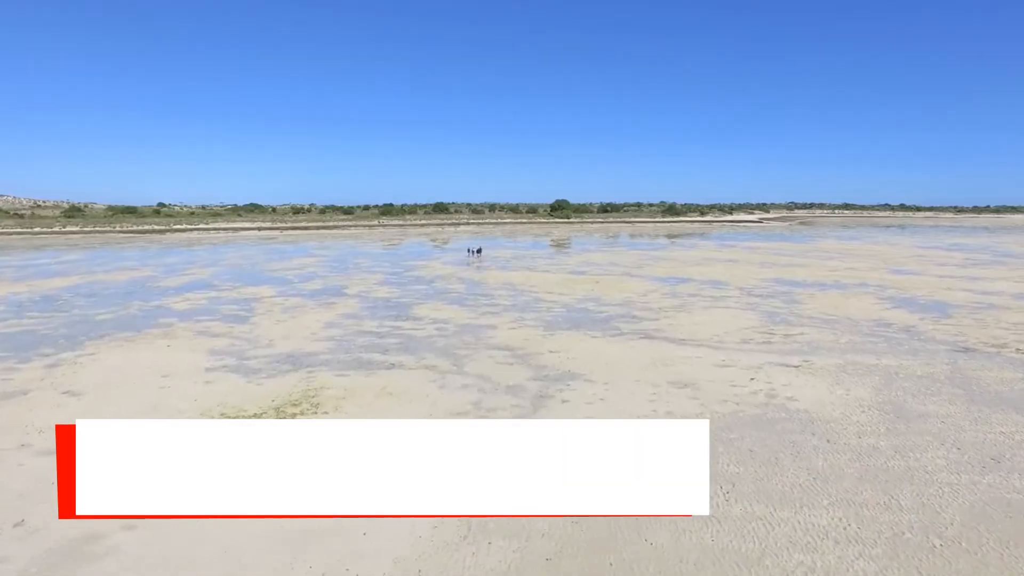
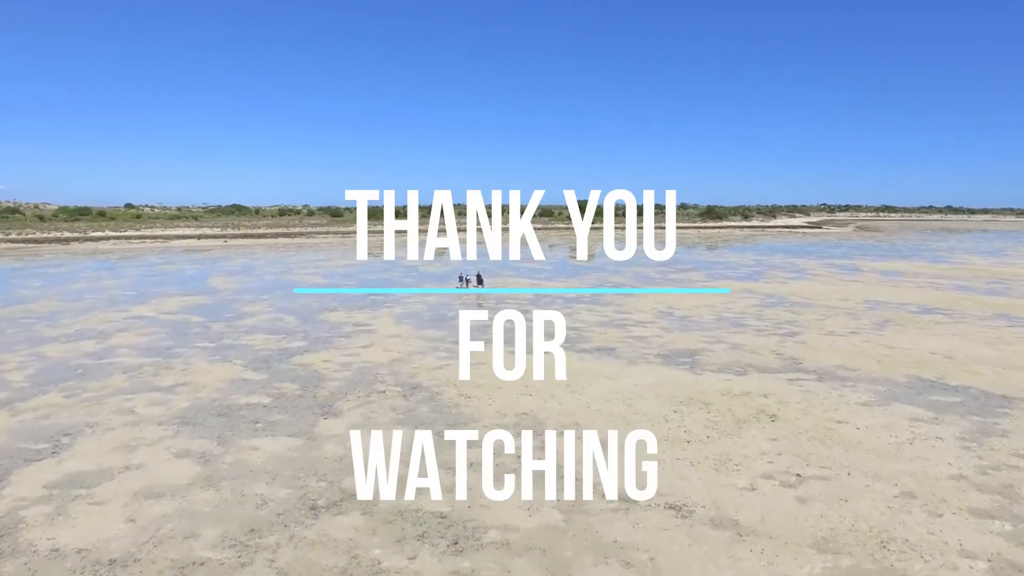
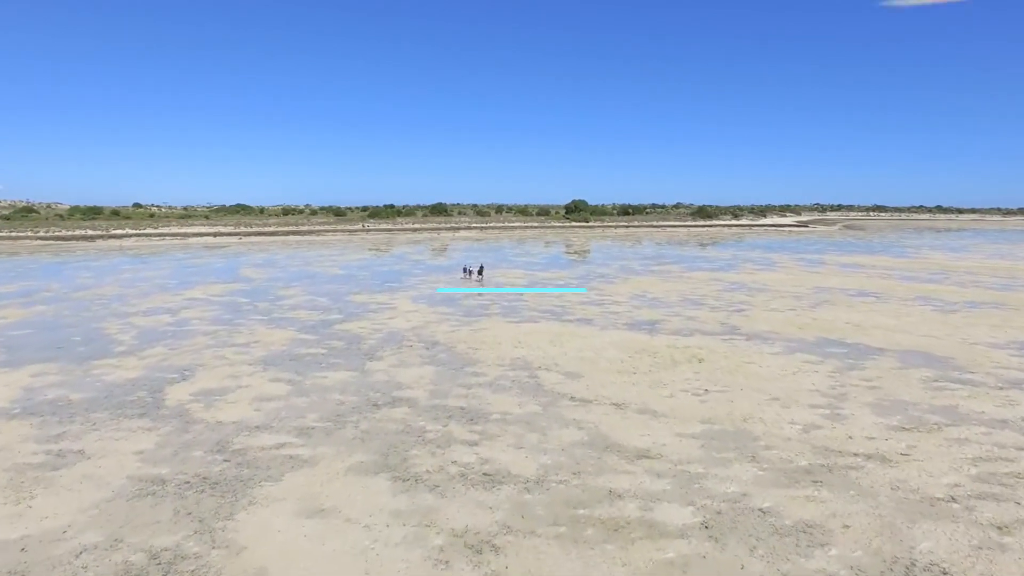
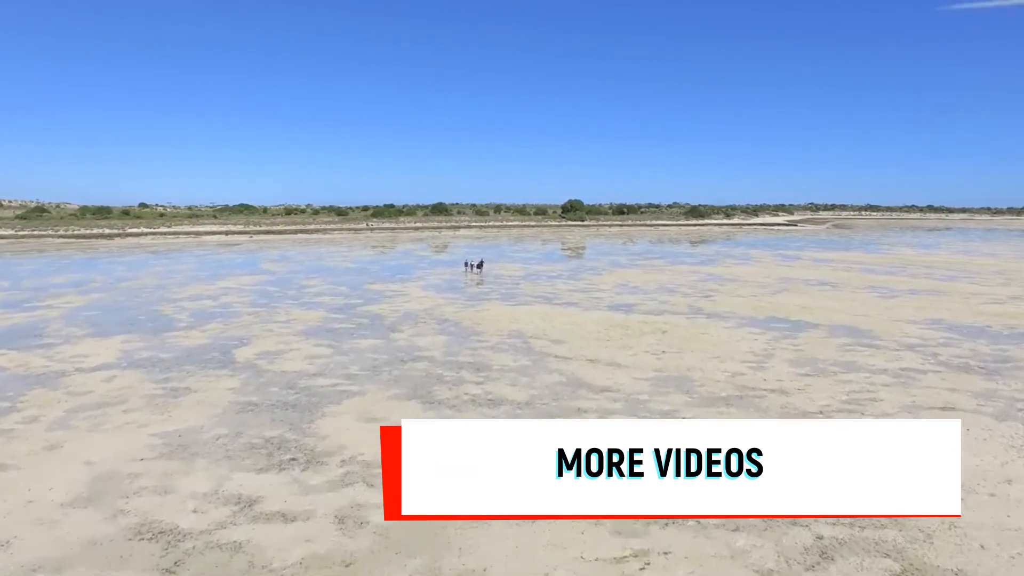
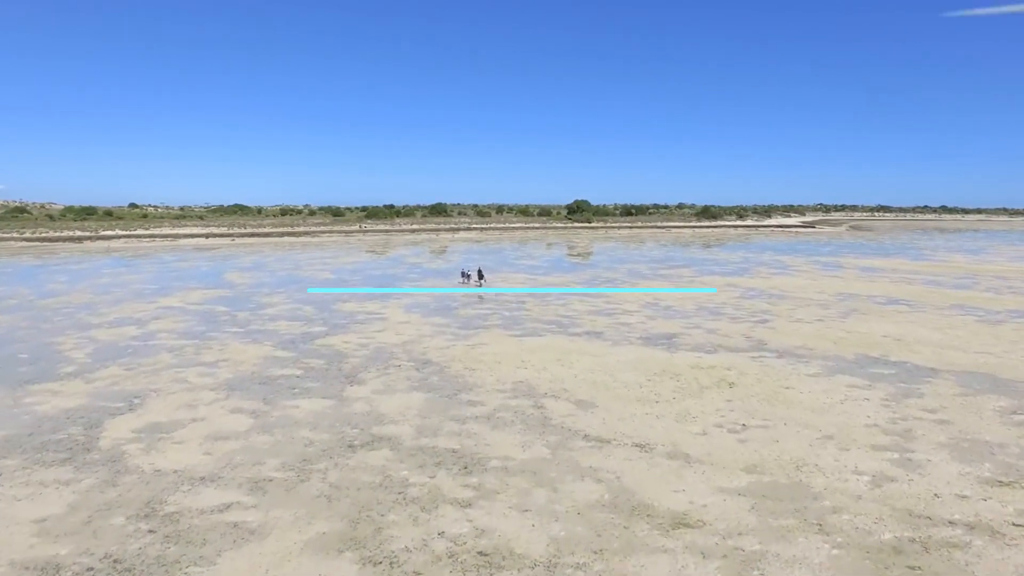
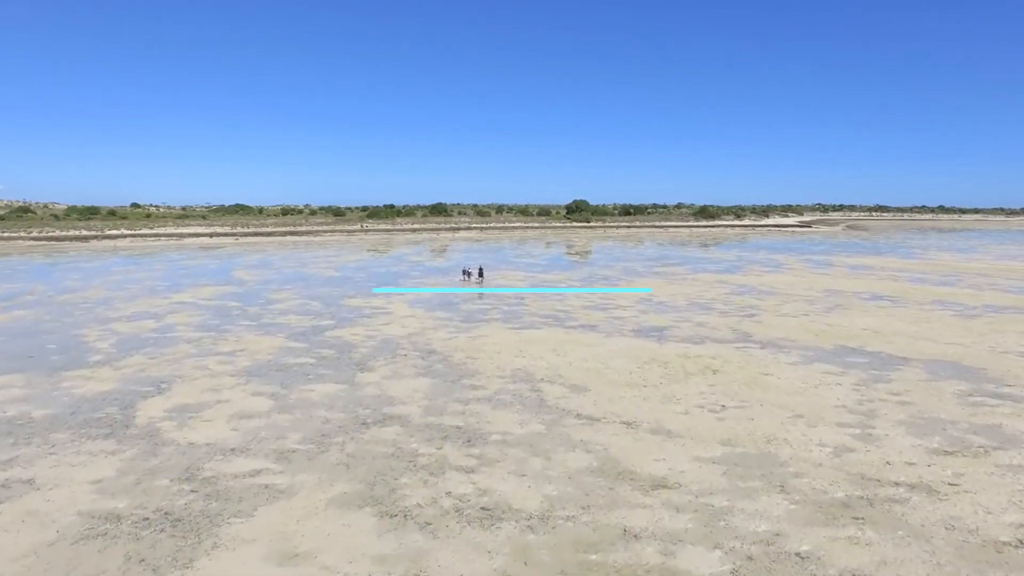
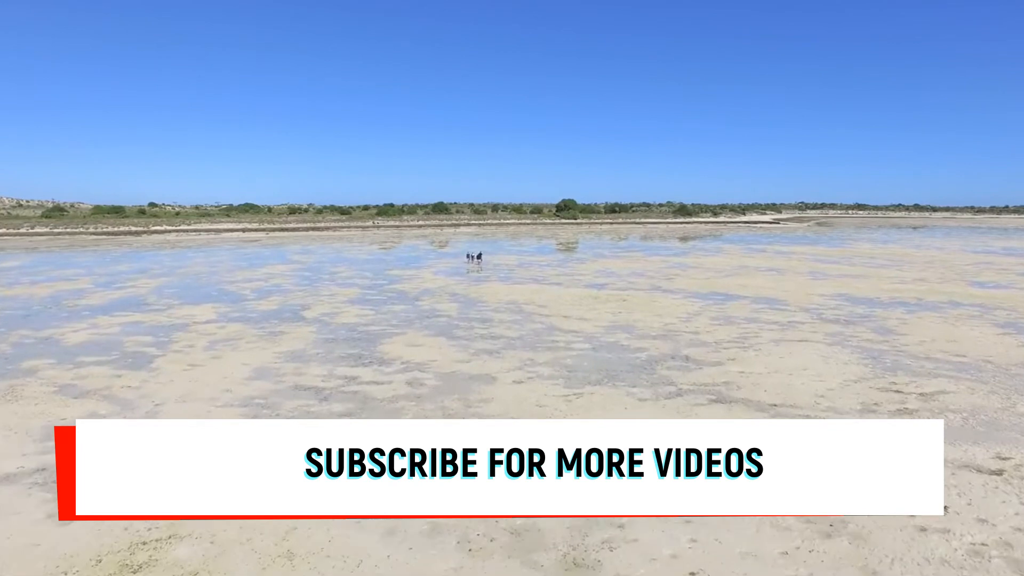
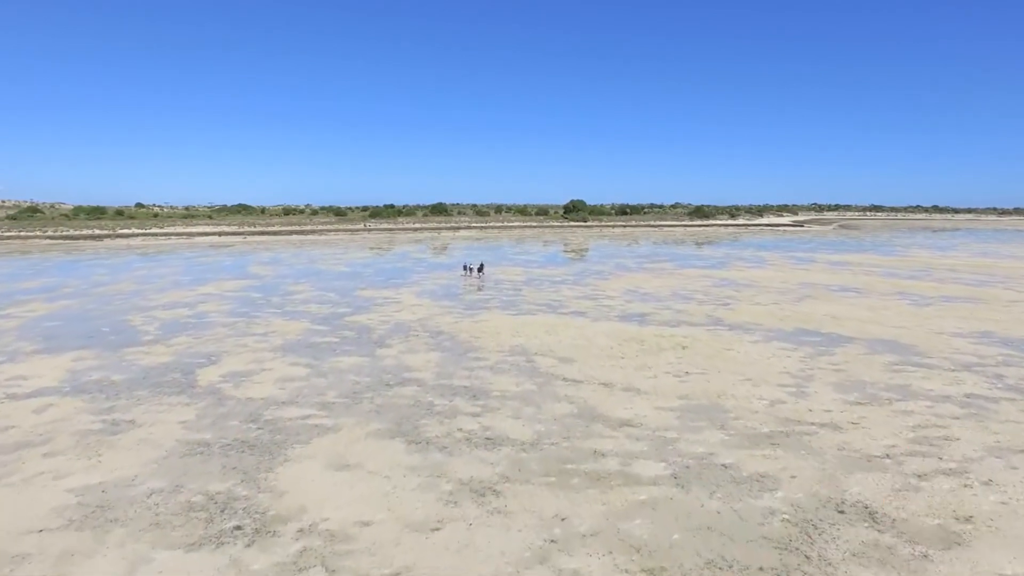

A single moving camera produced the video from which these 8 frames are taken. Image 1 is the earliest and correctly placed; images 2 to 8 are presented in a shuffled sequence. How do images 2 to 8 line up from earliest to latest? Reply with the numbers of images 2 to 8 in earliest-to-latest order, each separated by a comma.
7, 4, 8, 3, 6, 5, 2
